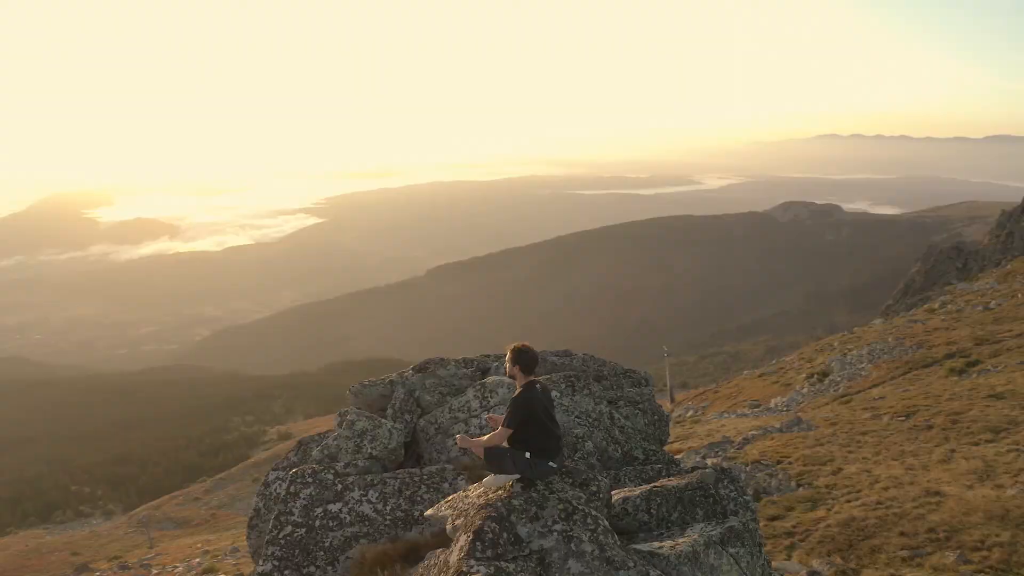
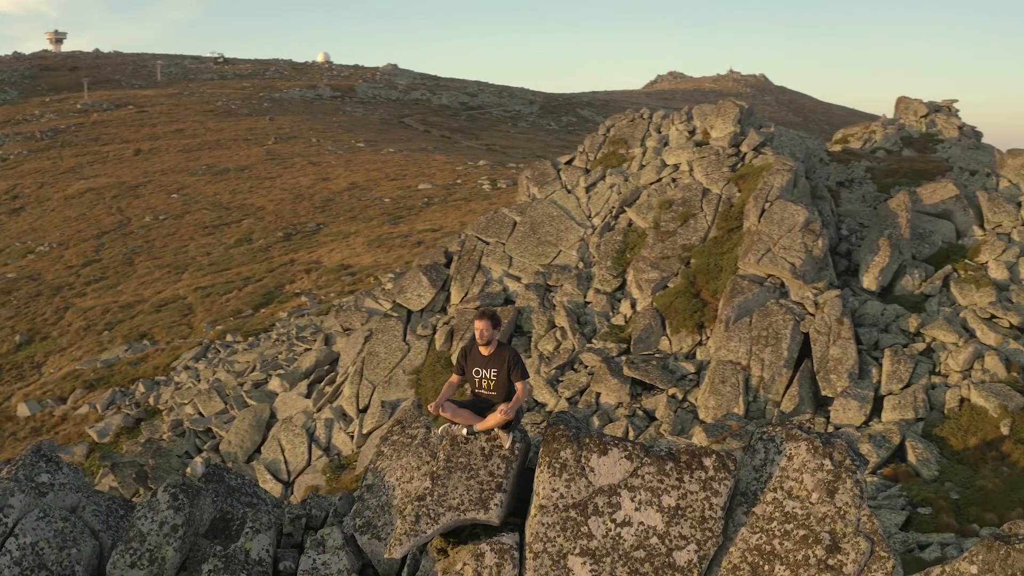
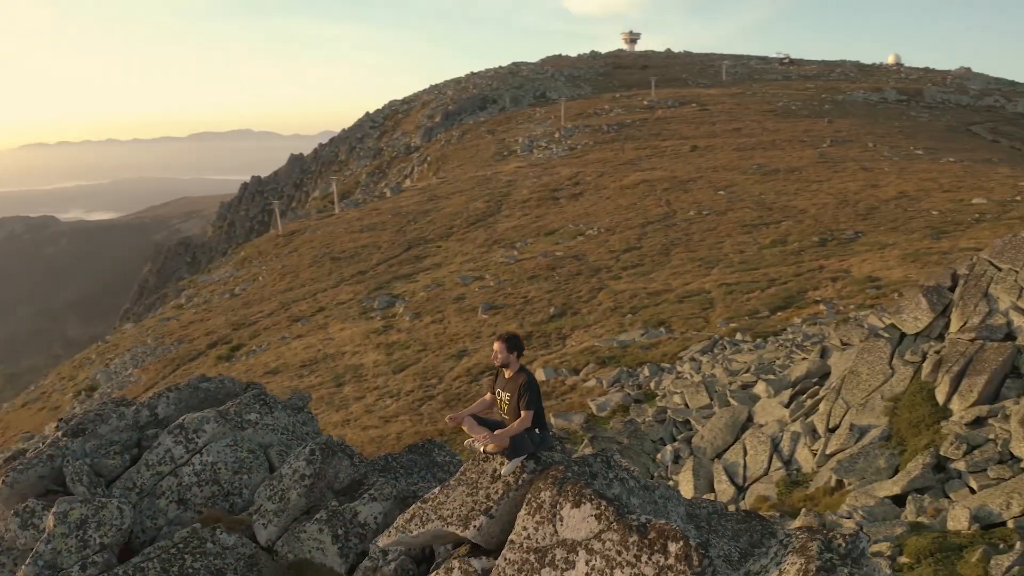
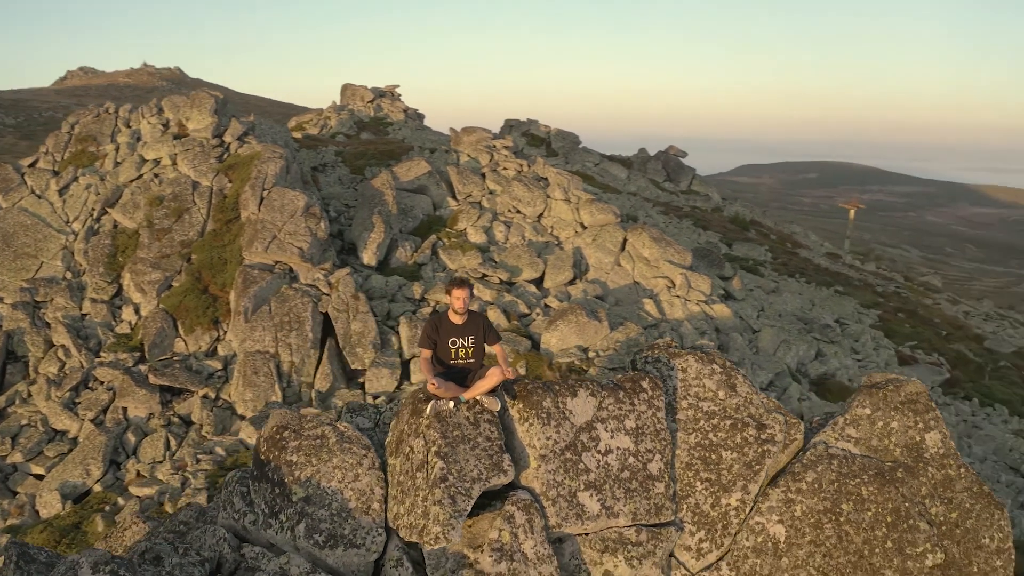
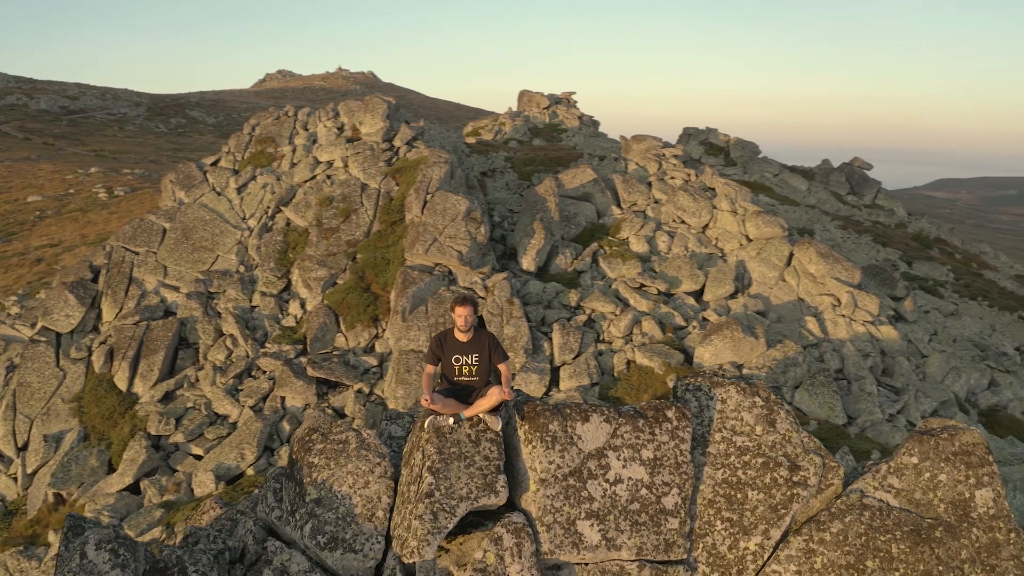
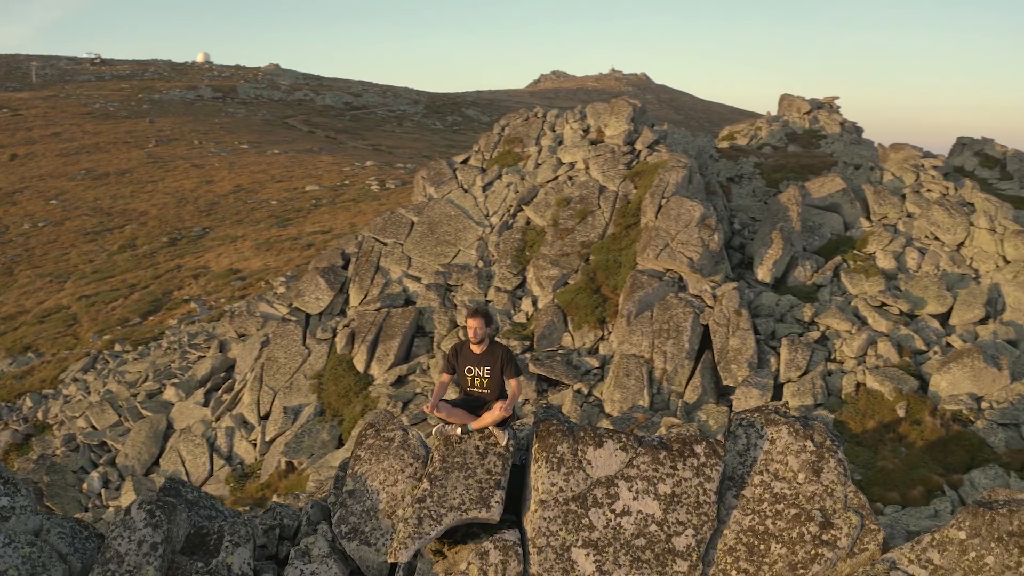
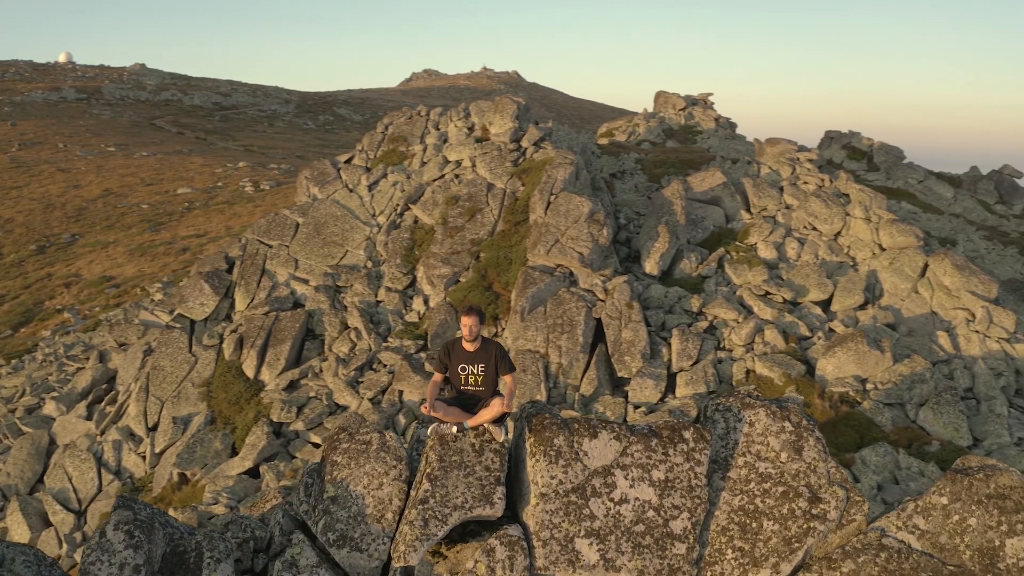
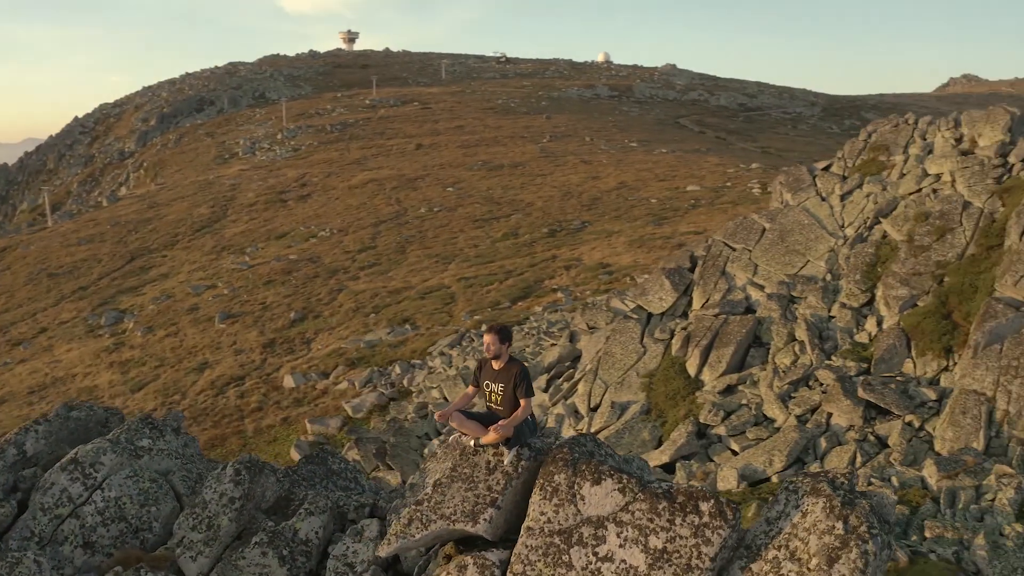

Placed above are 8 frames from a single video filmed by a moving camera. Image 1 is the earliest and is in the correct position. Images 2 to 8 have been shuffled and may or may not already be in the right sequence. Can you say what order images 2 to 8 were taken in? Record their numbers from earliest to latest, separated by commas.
3, 8, 2, 6, 7, 5, 4
